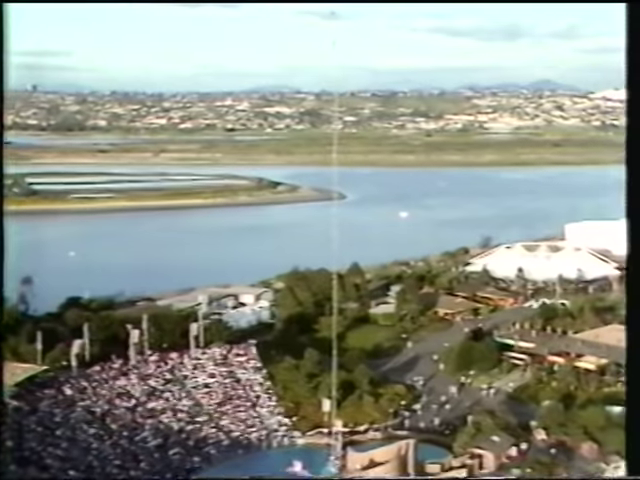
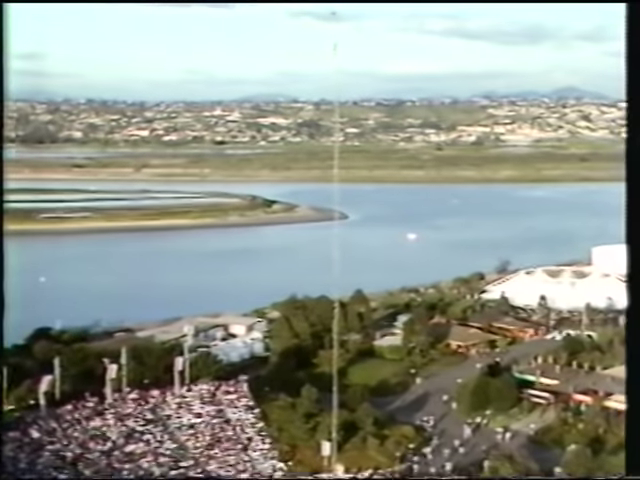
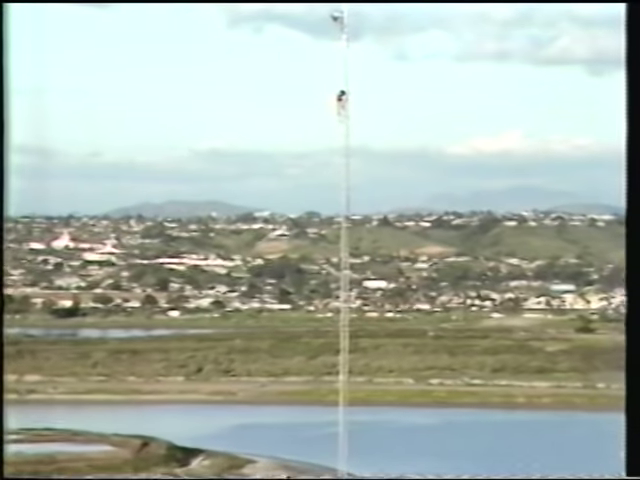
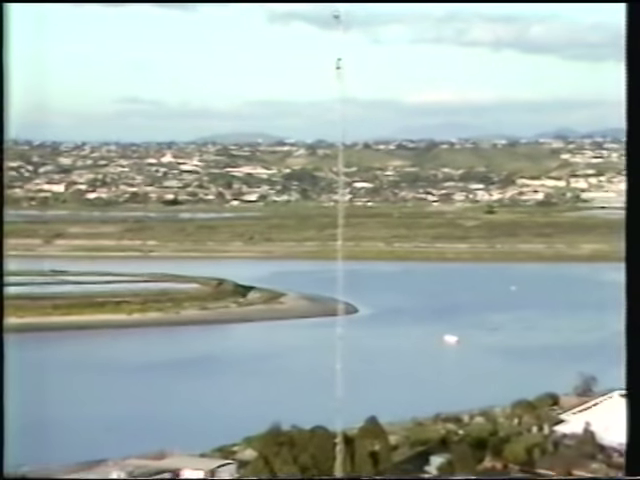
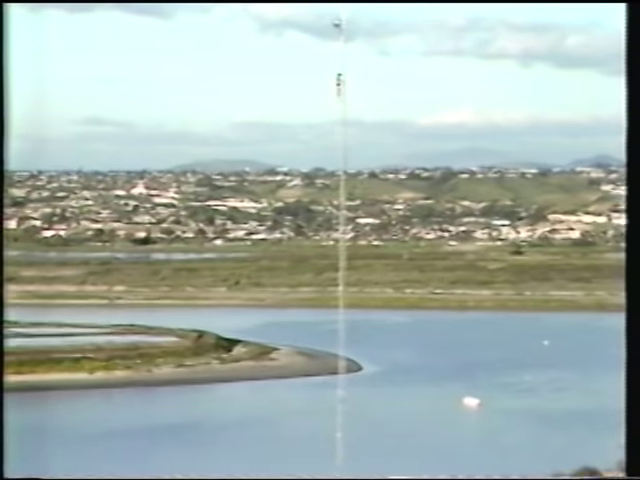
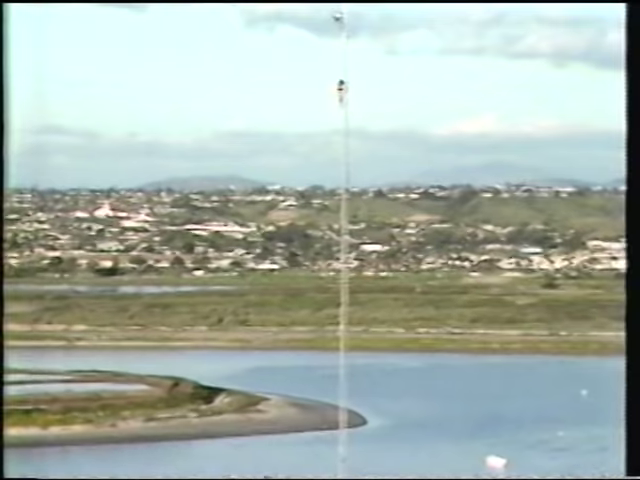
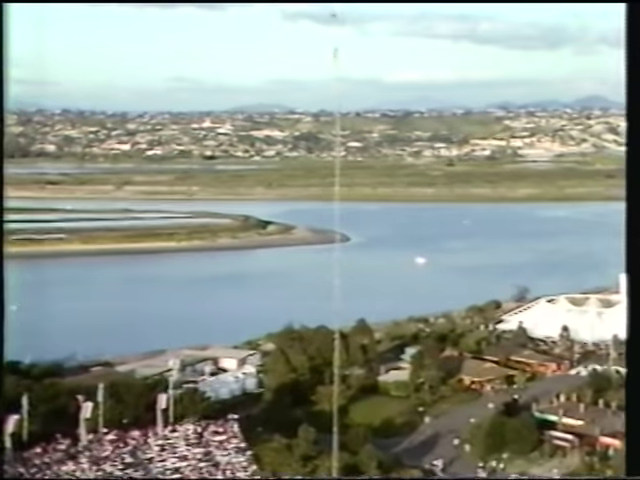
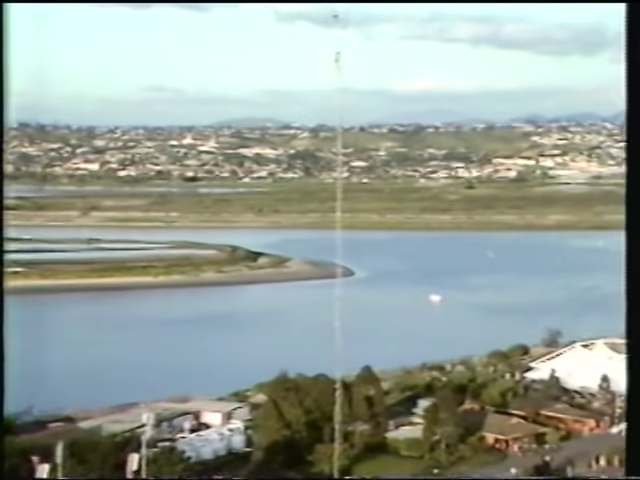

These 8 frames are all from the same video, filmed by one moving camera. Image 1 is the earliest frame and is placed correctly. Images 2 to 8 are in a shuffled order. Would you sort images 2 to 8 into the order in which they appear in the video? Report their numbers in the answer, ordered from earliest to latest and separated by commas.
2, 7, 8, 4, 5, 6, 3
